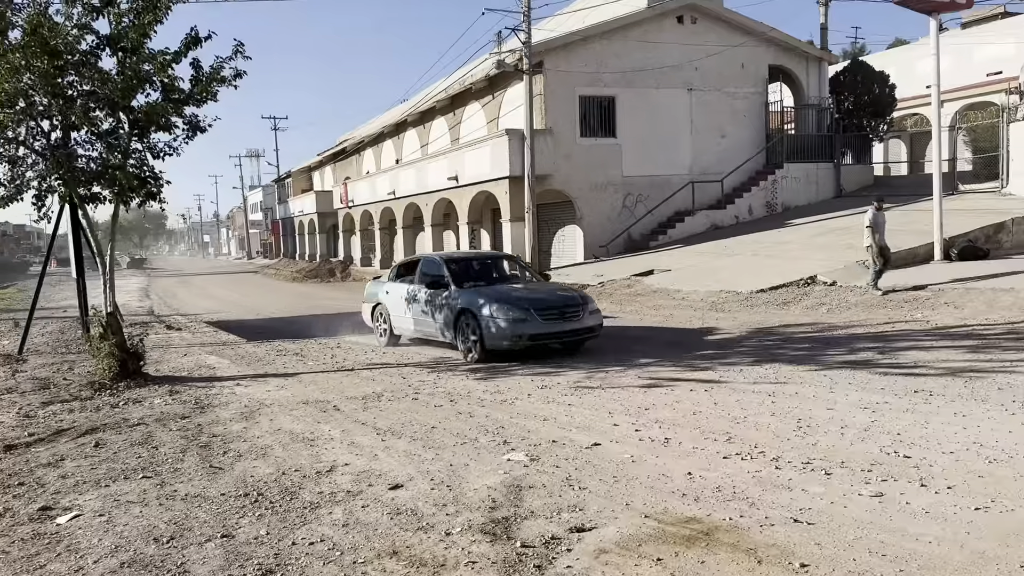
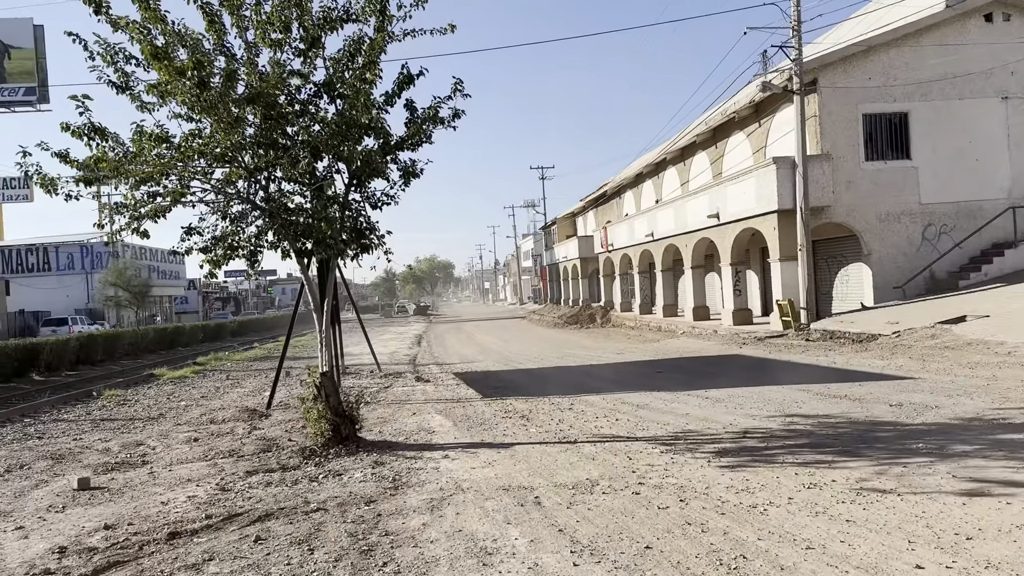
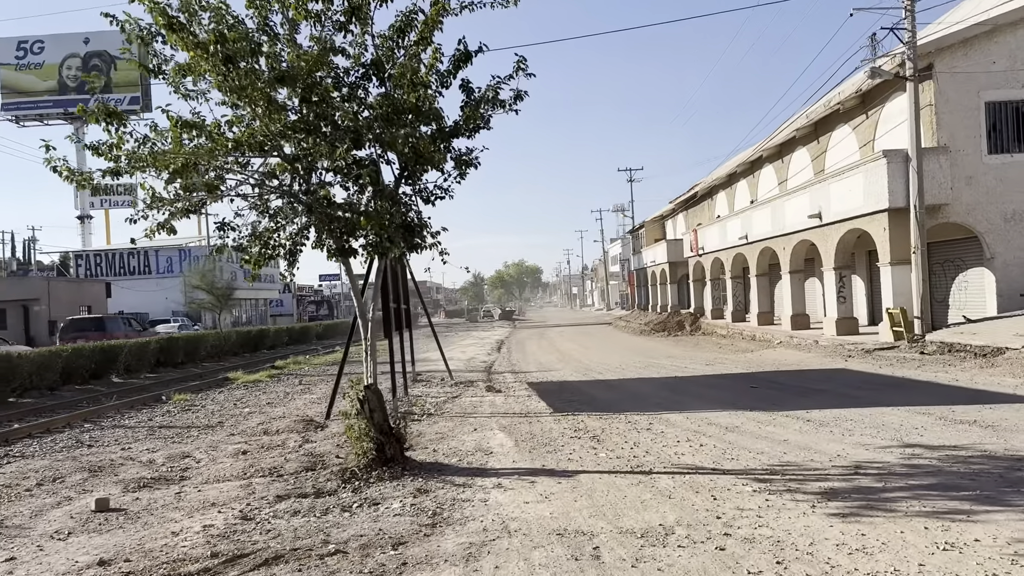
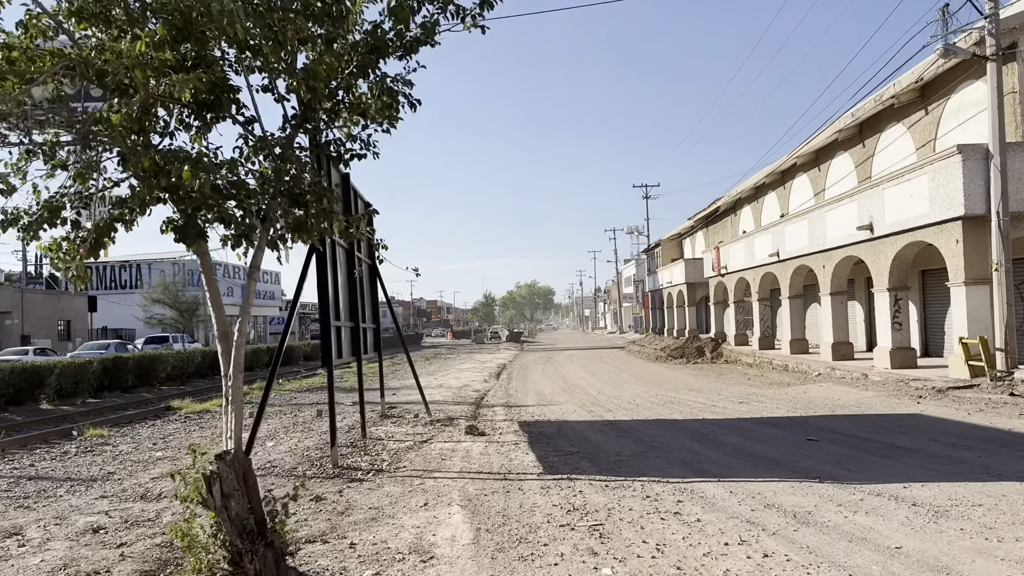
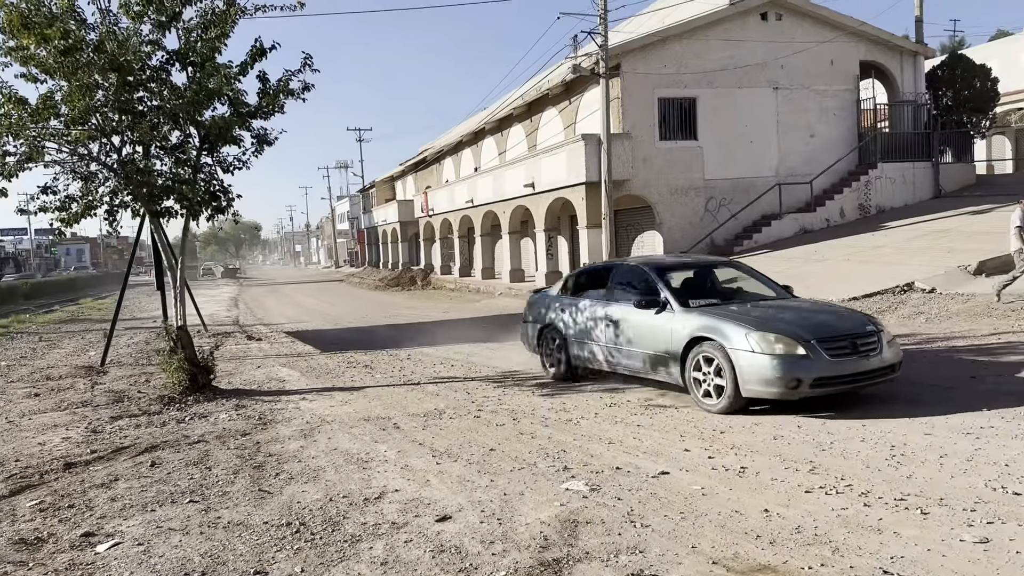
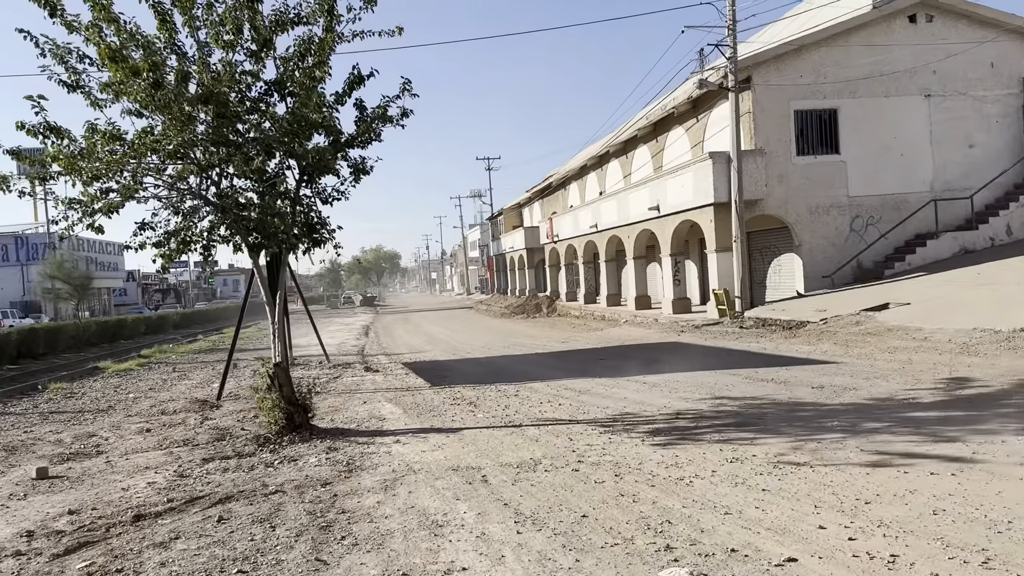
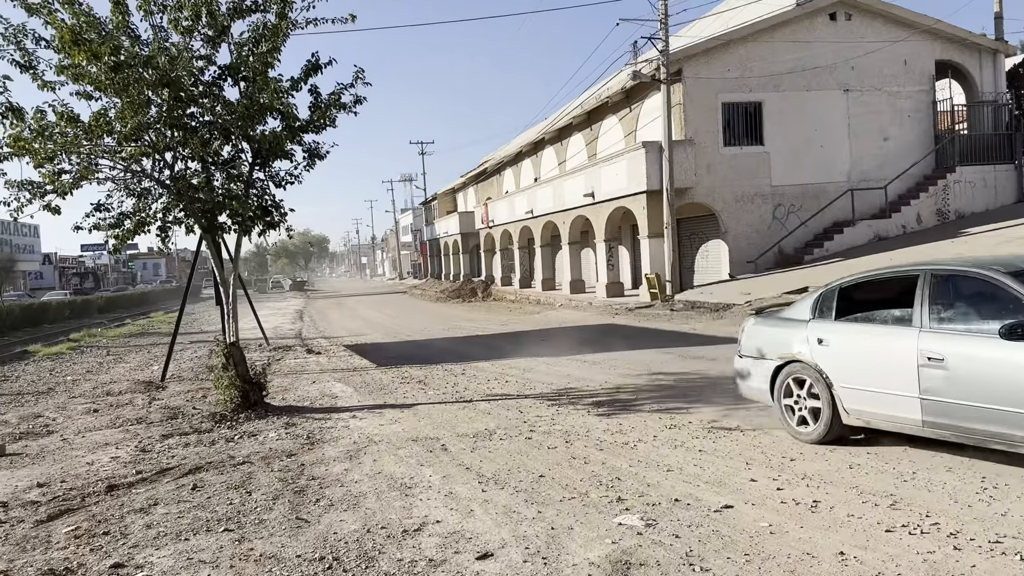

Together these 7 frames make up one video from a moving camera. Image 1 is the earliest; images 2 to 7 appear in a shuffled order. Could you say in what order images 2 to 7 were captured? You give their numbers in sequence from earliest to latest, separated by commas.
5, 7, 6, 2, 3, 4
